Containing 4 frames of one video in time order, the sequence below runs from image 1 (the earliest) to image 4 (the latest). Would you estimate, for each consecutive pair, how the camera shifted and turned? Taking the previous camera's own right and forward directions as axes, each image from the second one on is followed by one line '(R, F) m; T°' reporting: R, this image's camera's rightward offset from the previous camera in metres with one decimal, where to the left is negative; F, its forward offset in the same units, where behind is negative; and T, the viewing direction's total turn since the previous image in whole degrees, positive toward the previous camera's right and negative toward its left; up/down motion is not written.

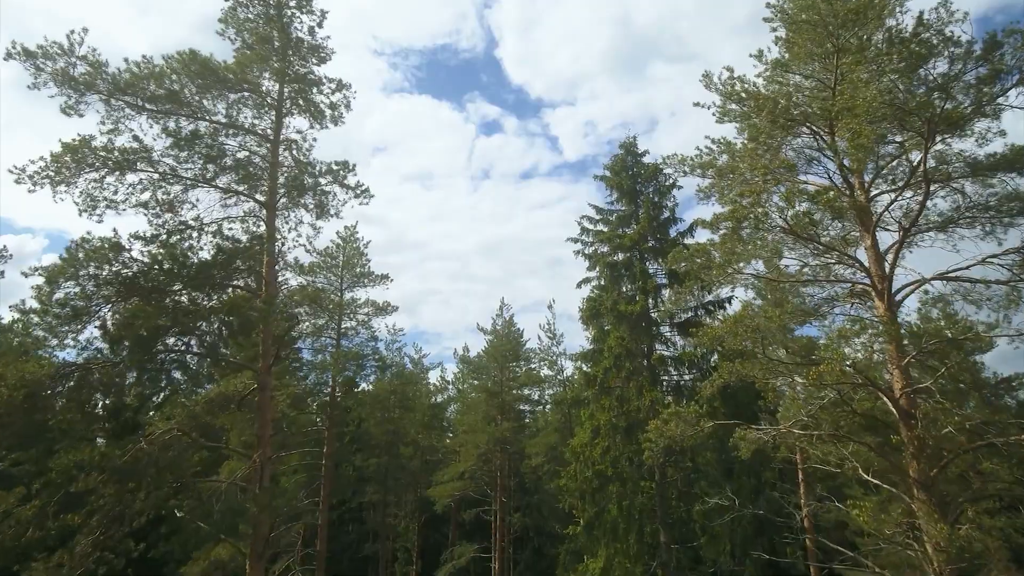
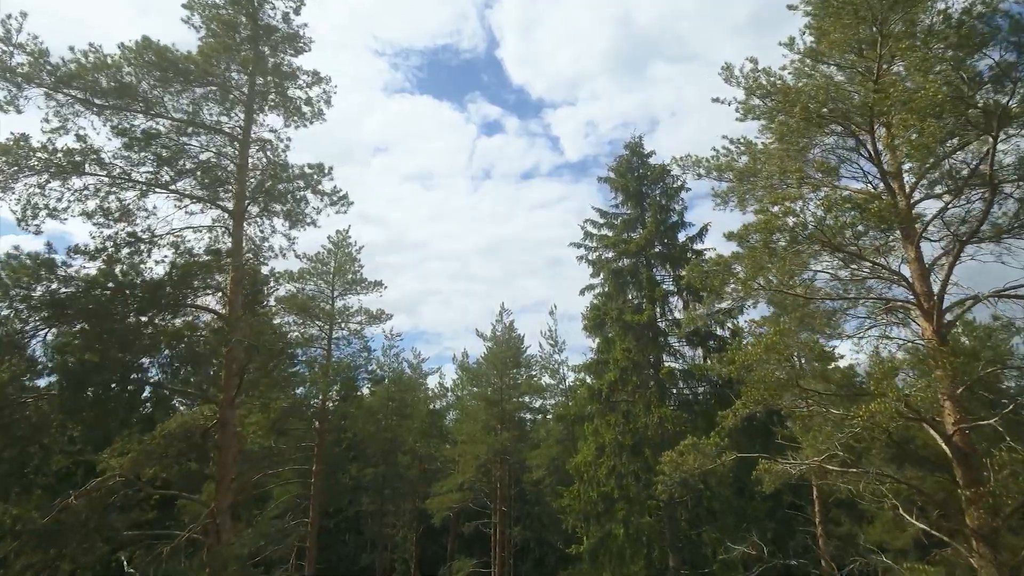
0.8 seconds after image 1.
(0.0, +1.1) m; 0°
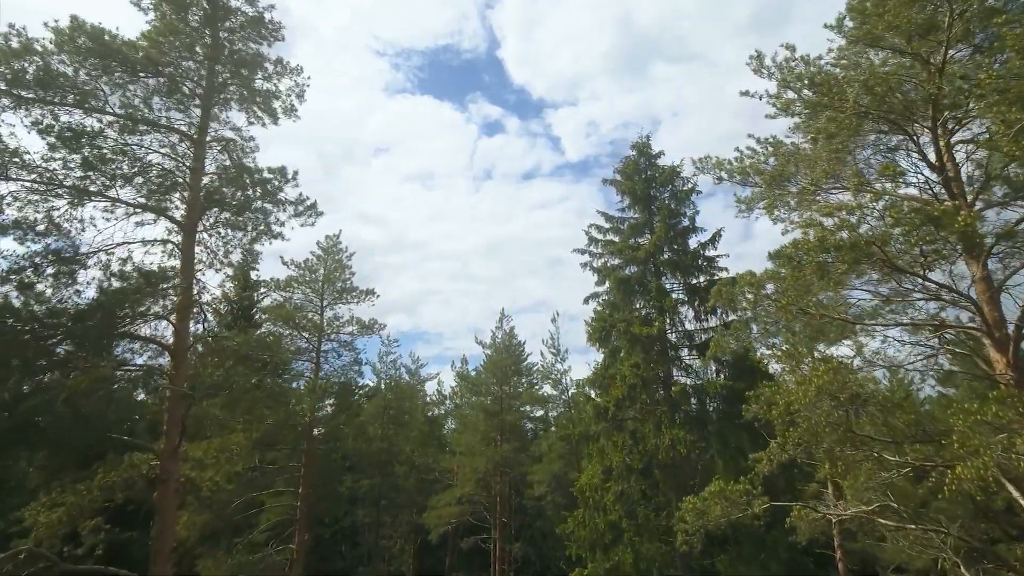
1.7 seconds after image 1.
(0.0, +1.3) m; 0°
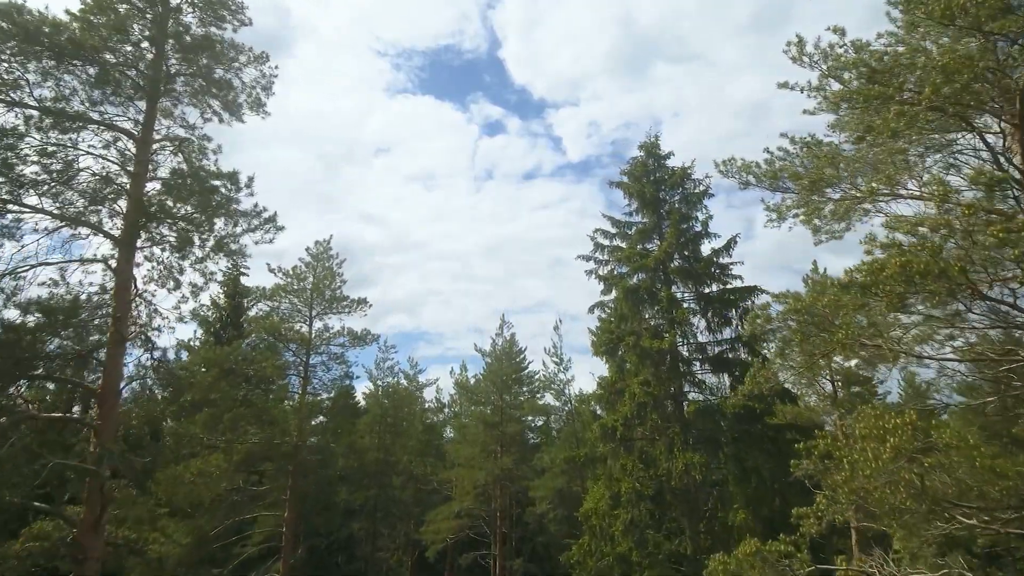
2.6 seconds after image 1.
(0.0, +1.2) m; 0°
